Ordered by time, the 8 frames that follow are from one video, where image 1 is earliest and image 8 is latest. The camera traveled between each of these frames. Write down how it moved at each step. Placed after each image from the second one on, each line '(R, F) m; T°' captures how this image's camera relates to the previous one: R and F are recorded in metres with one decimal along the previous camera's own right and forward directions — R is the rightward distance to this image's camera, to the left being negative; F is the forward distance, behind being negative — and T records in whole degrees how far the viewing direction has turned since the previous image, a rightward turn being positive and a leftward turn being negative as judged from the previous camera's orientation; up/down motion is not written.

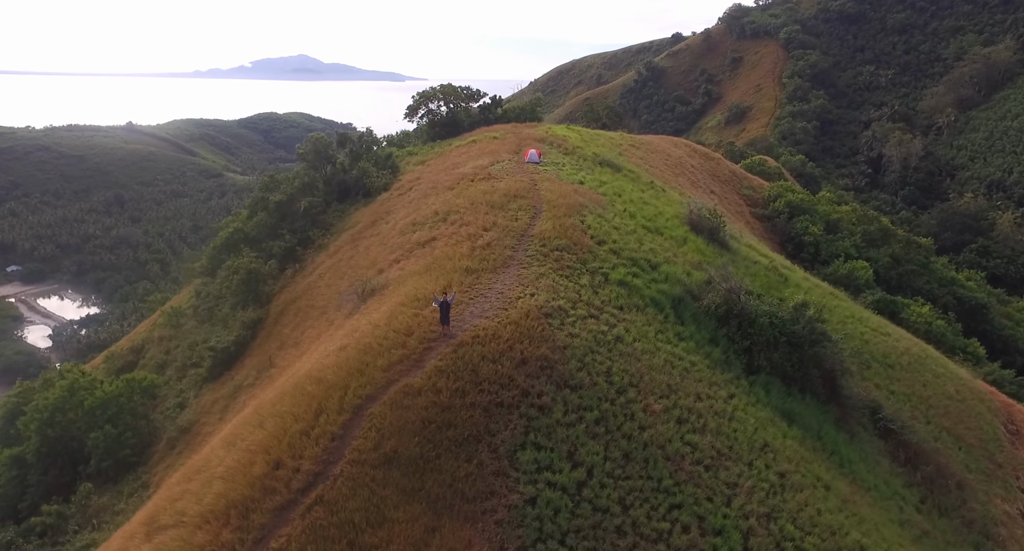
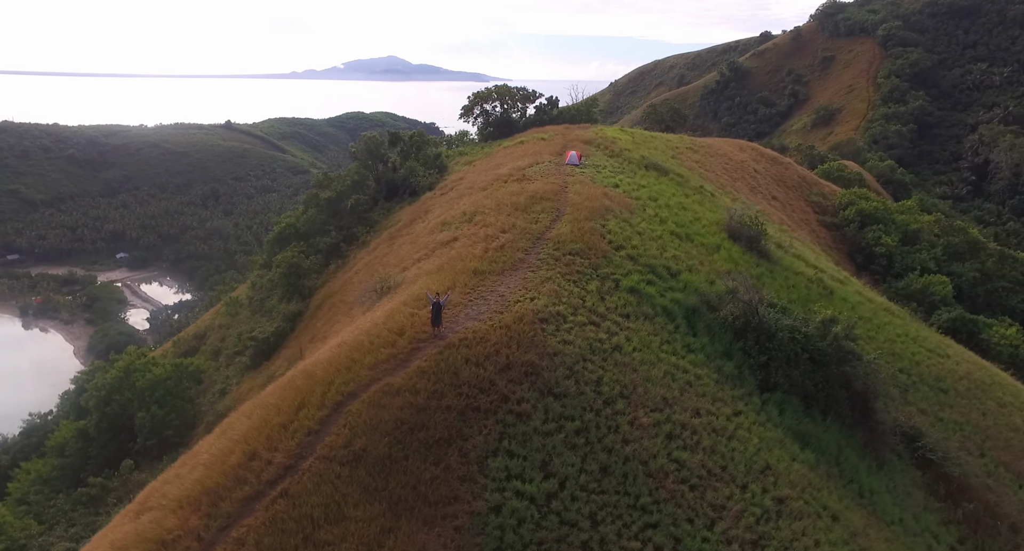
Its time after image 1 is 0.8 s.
(+1.2, +0.2) m; -5°
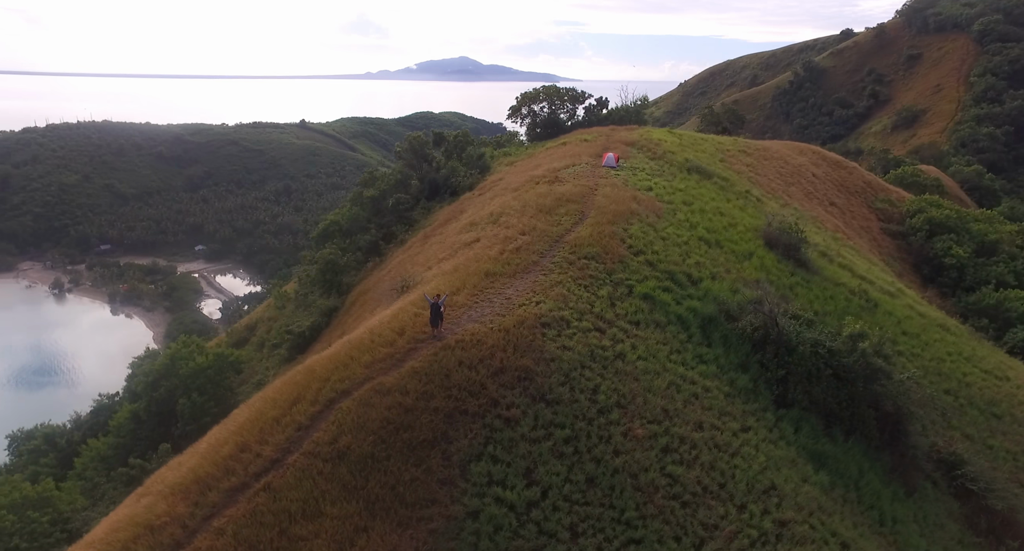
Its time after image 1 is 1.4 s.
(+0.9, +0.2) m; -5°
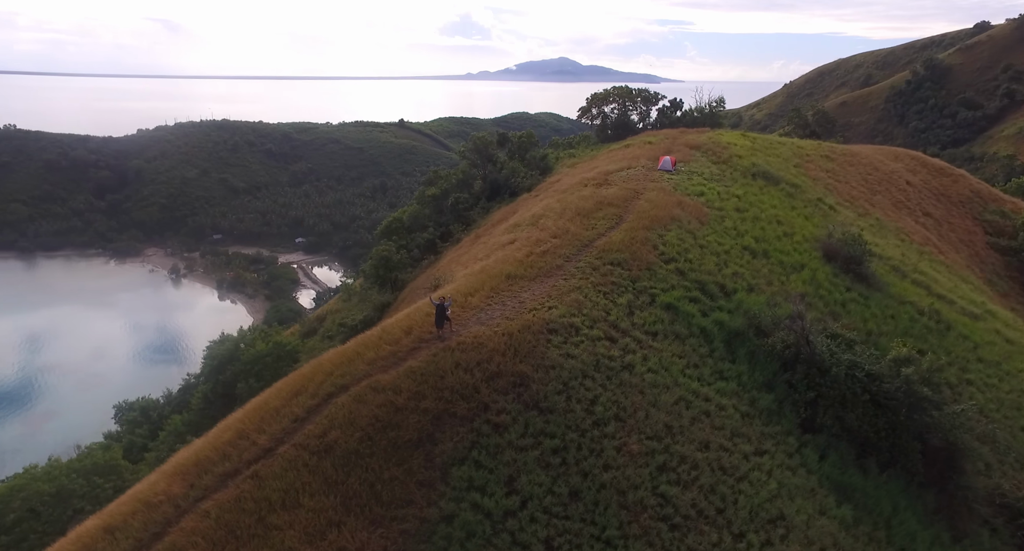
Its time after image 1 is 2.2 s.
(+1.1, +0.2) m; -7°
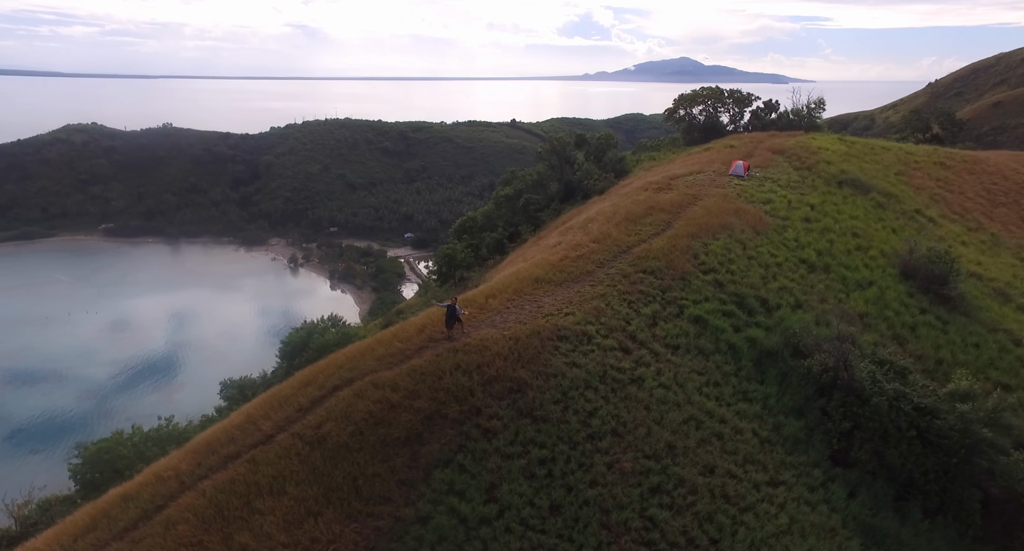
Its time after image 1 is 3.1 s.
(+1.3, +0.2) m; -8°
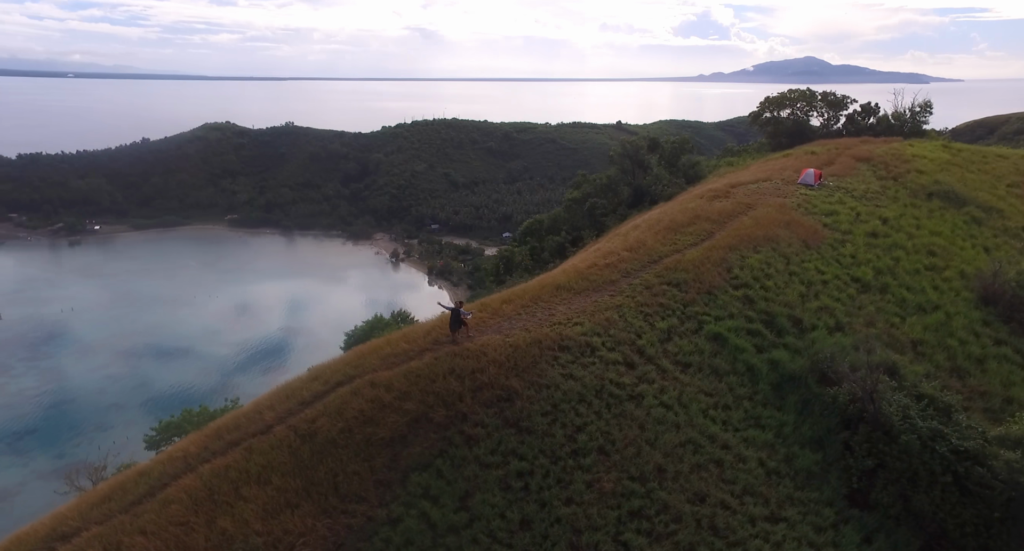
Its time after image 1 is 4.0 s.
(+1.3, +0.1) m; -7°
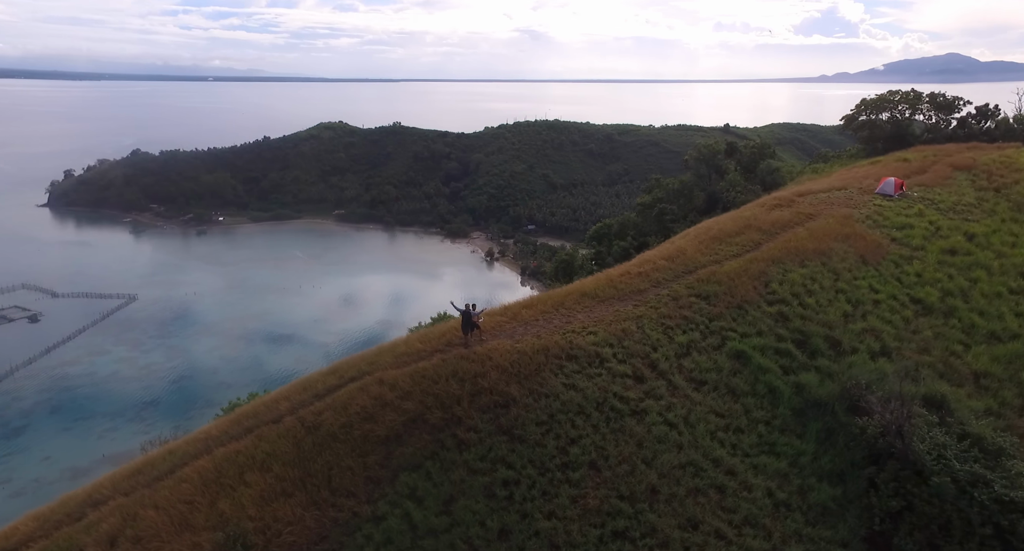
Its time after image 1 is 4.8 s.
(+1.1, +0.1) m; -7°
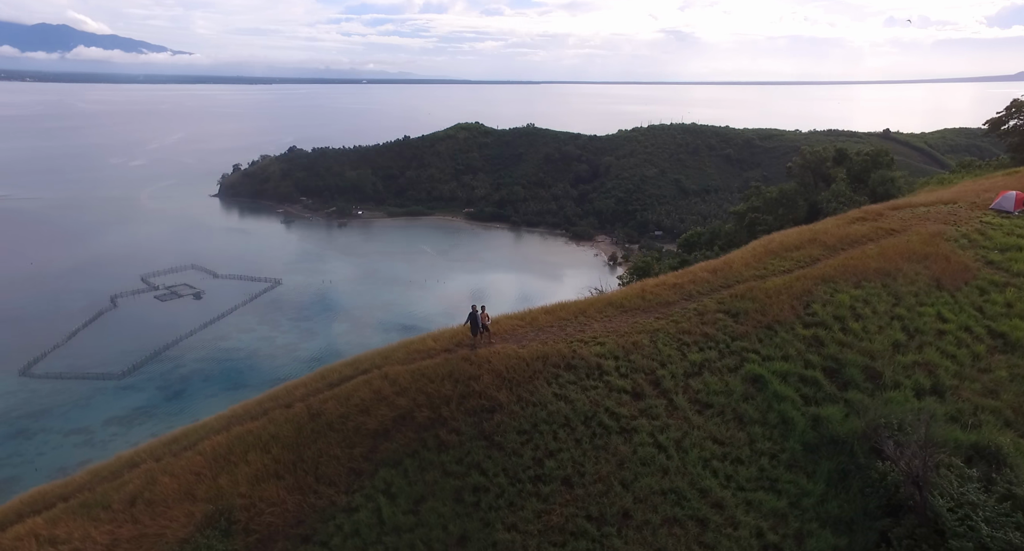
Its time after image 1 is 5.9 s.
(+1.6, +0.1) m; -9°
